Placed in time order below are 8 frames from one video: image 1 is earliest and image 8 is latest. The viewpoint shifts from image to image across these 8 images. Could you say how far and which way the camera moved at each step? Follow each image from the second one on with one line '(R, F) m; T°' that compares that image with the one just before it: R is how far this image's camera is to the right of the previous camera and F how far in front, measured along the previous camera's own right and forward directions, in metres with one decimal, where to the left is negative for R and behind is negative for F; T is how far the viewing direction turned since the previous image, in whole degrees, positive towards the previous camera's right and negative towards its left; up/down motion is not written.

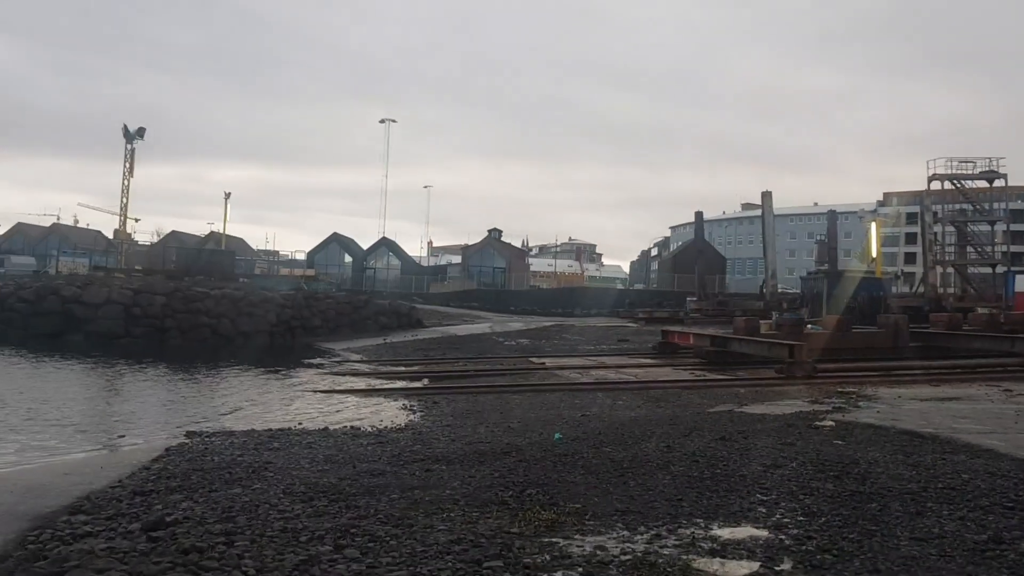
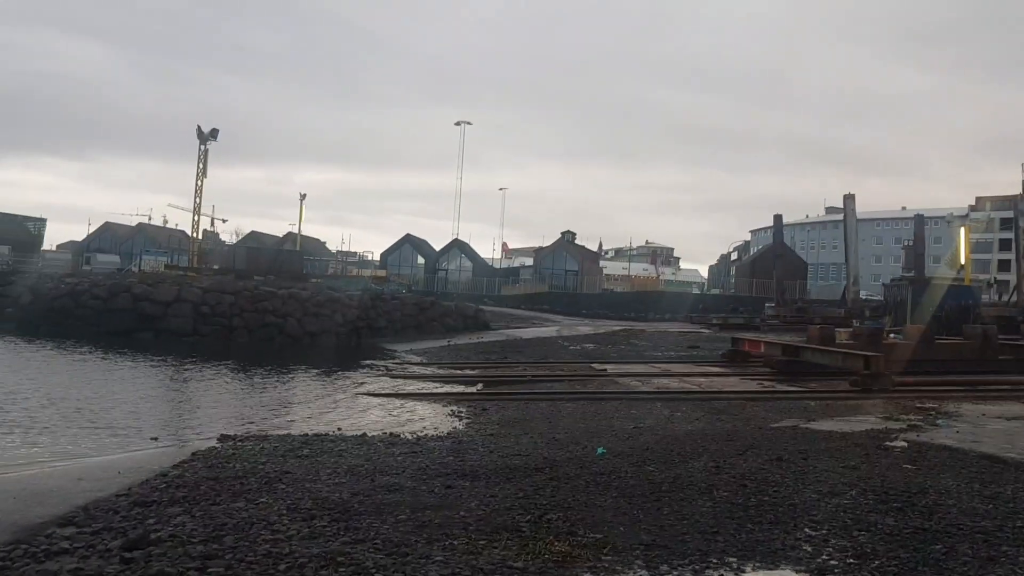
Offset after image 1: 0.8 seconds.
(+0.3, +0.5) m; -5°
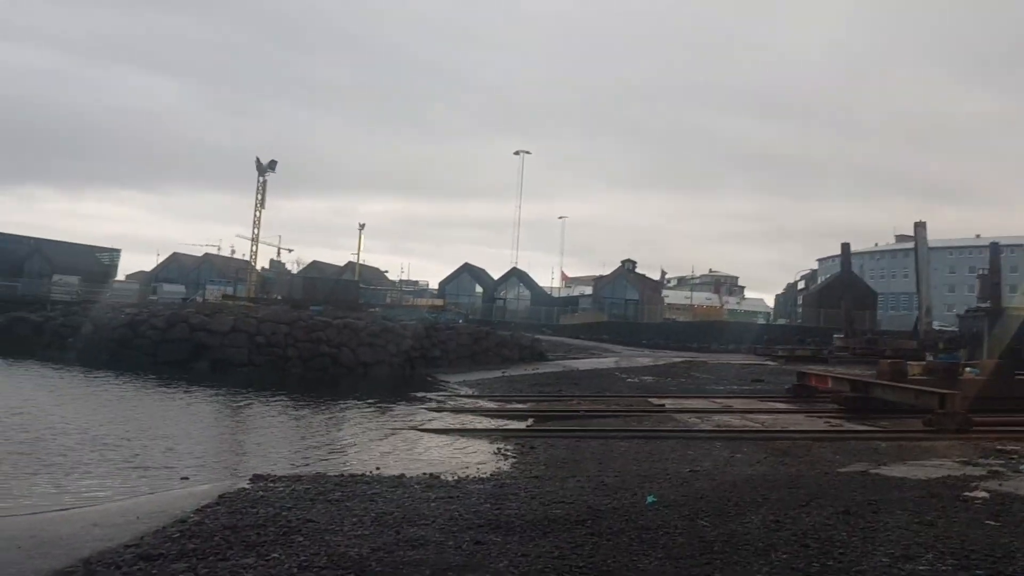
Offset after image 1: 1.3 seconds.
(+0.2, +0.4) m; -4°
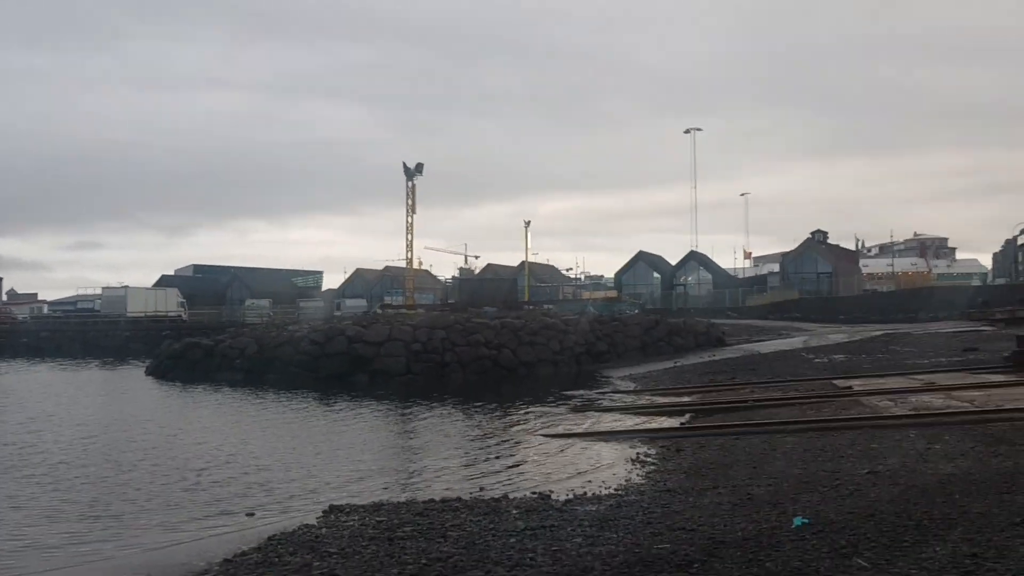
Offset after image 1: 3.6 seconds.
(+0.7, +1.6) m; -12°
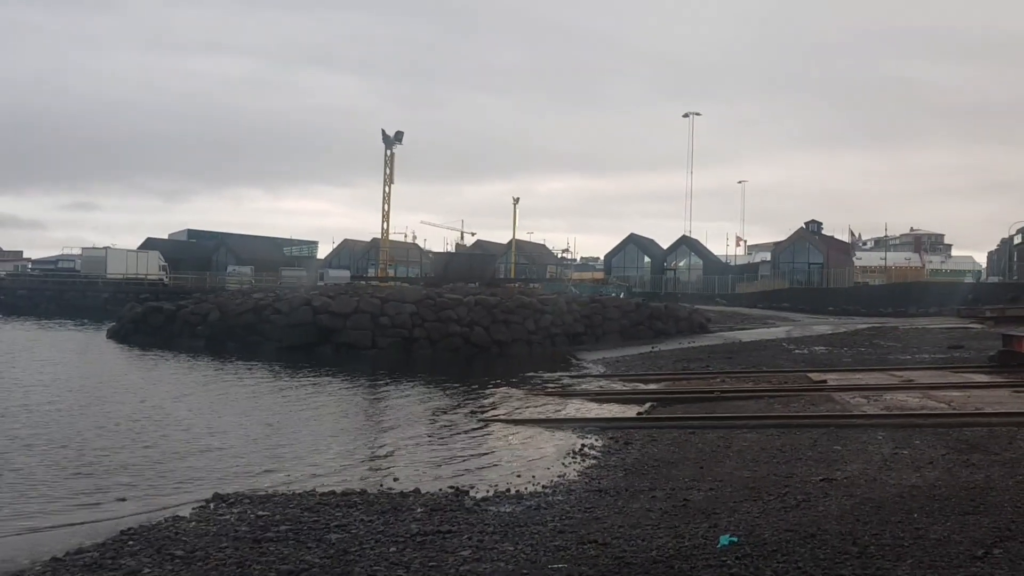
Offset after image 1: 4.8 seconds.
(+0.5, +0.8) m; 0°
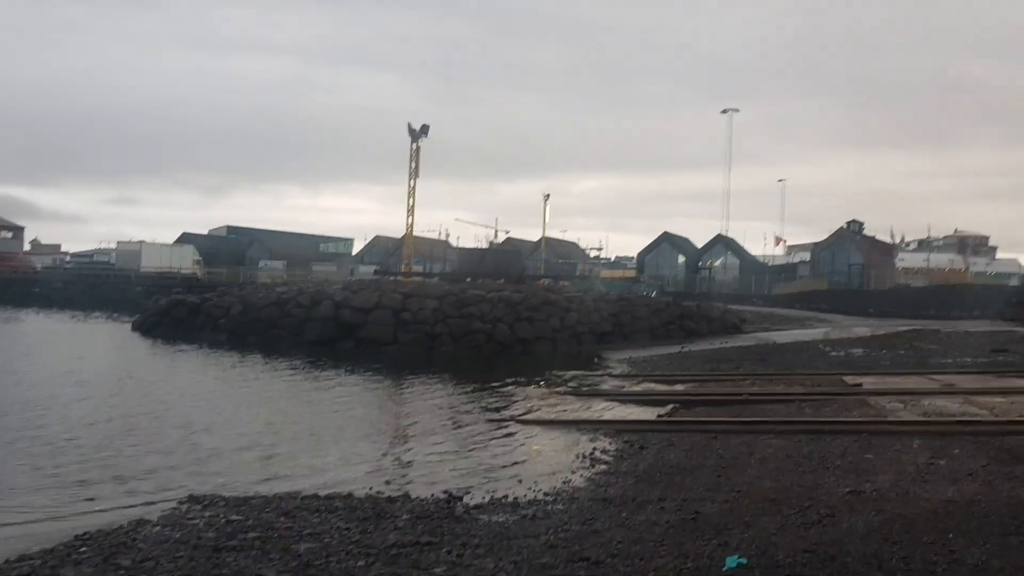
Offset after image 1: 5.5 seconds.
(+0.2, +0.5) m; -2°
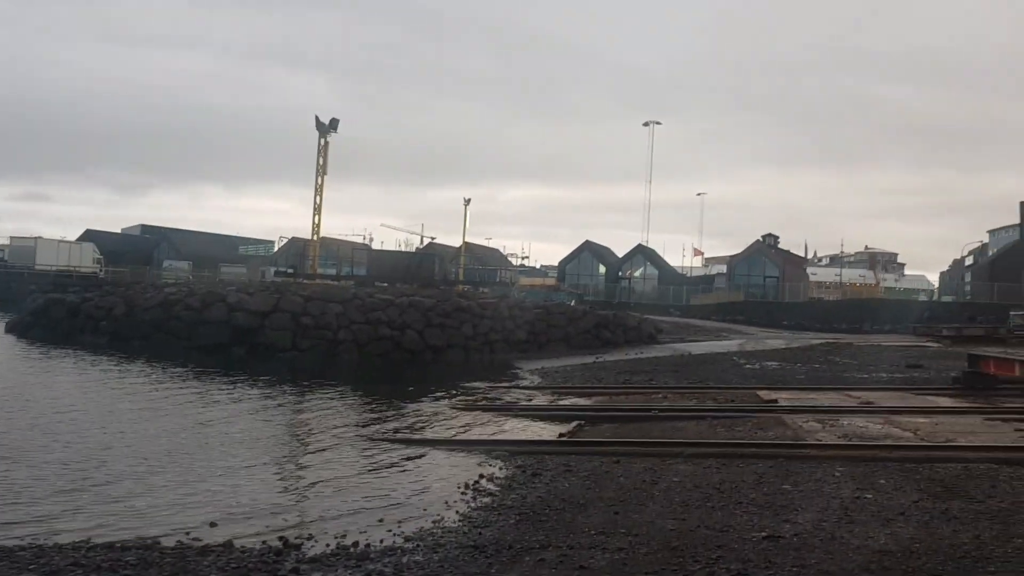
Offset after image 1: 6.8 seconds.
(+0.4, +1.1) m; +5°
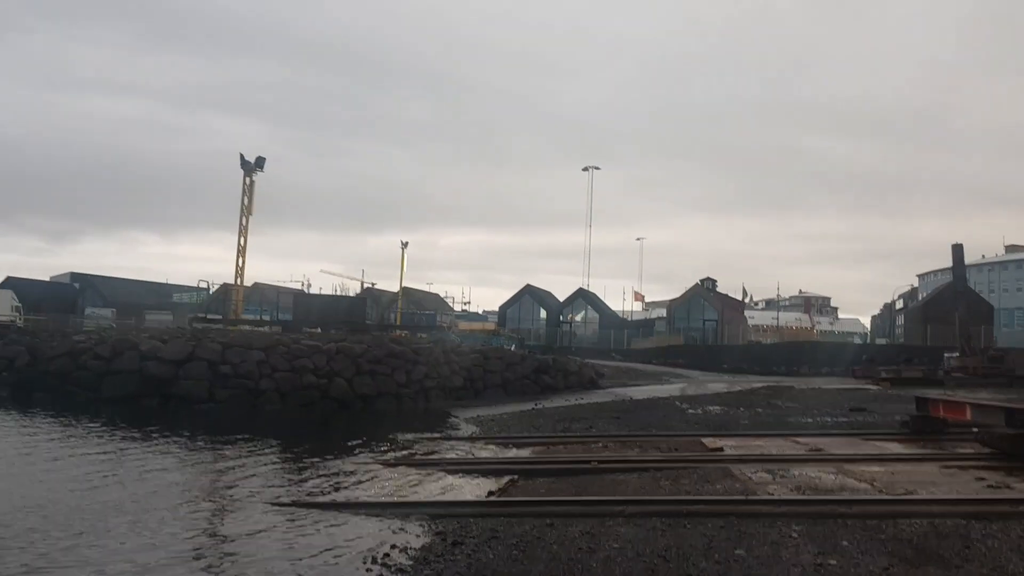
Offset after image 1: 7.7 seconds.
(+0.2, +0.9) m; +4°
